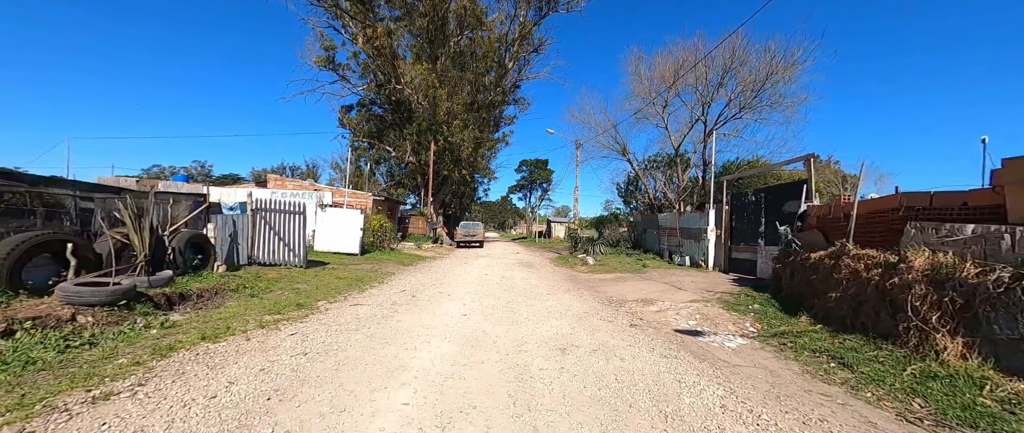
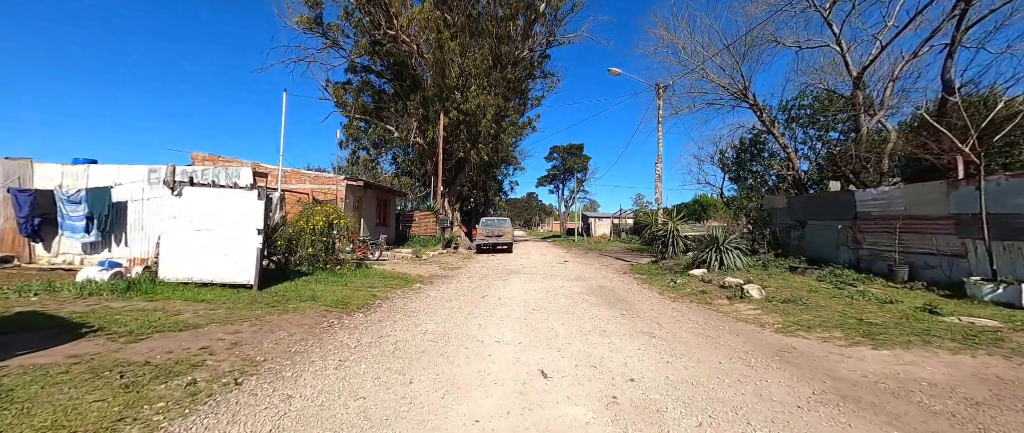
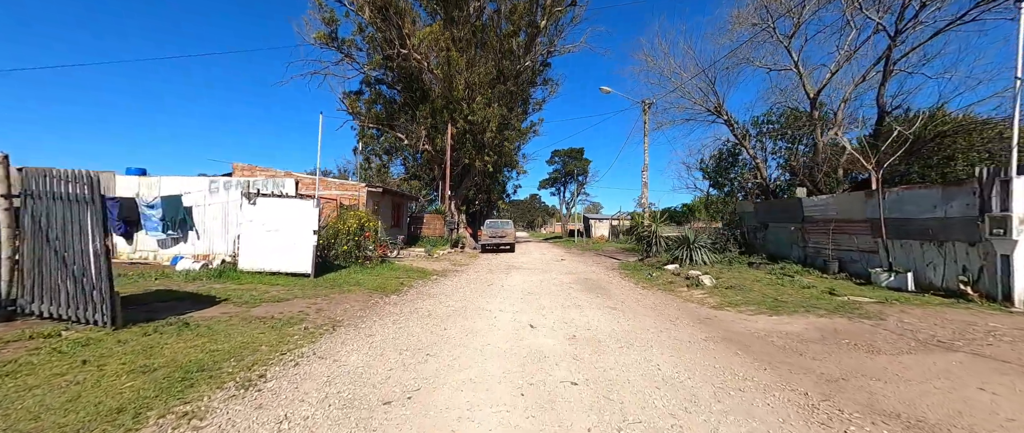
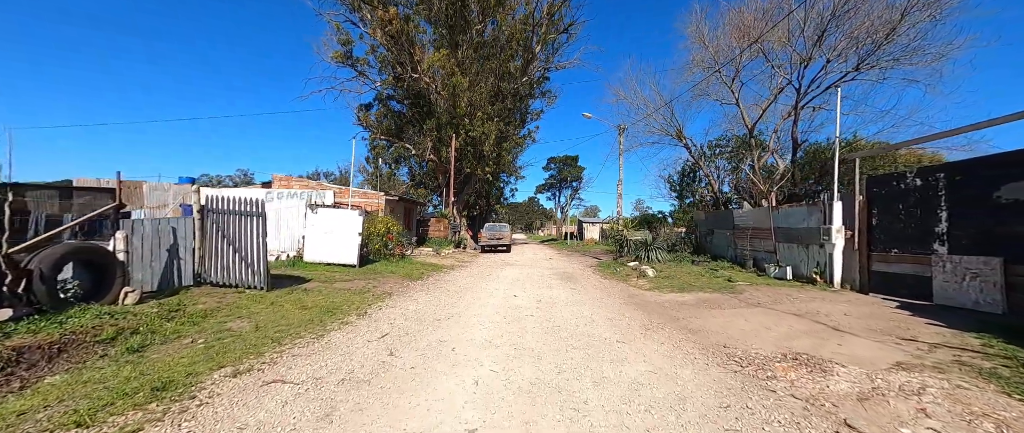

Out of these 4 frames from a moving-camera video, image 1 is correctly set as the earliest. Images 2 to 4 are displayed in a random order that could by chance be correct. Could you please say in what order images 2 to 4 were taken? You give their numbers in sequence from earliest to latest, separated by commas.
4, 3, 2
